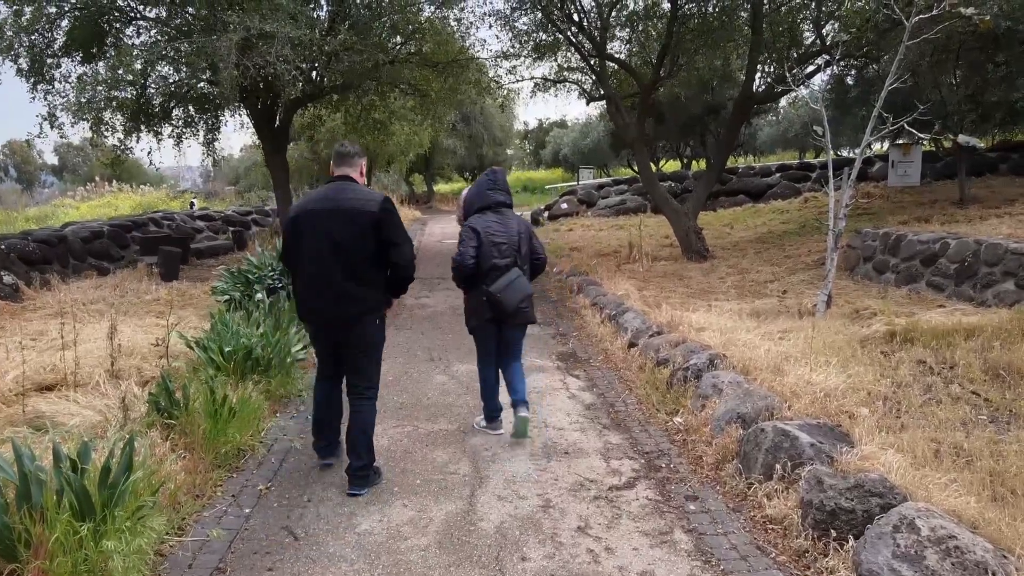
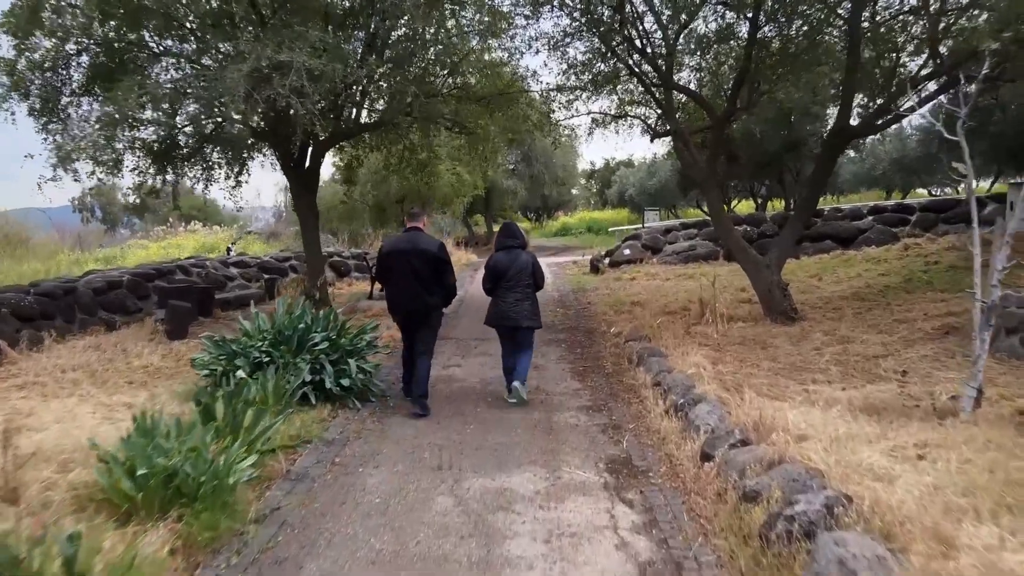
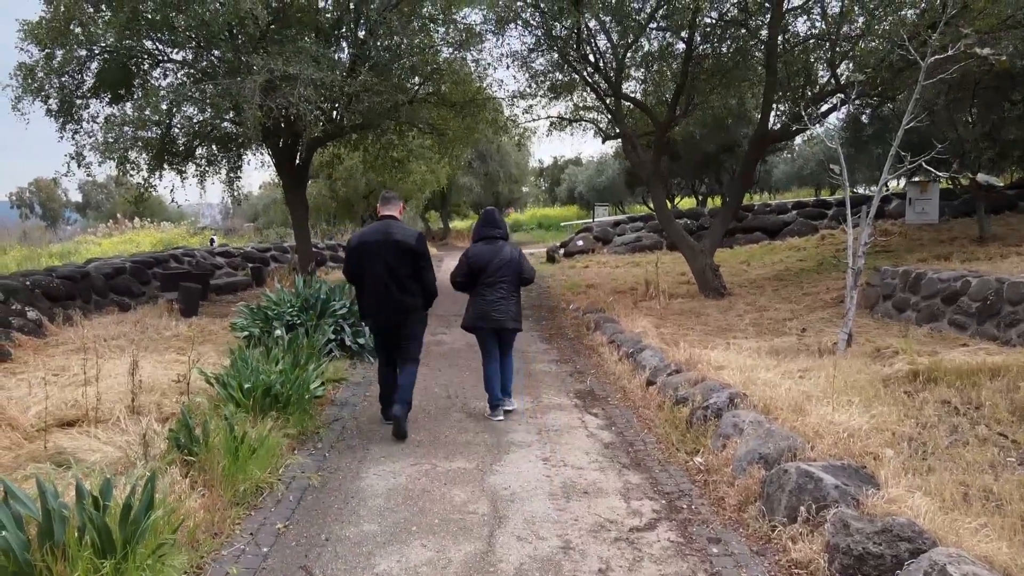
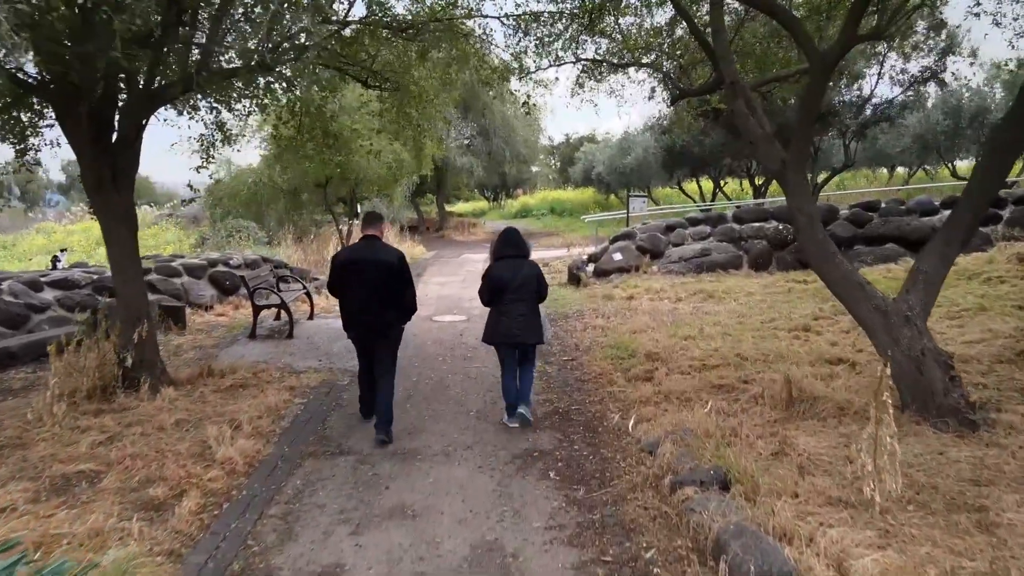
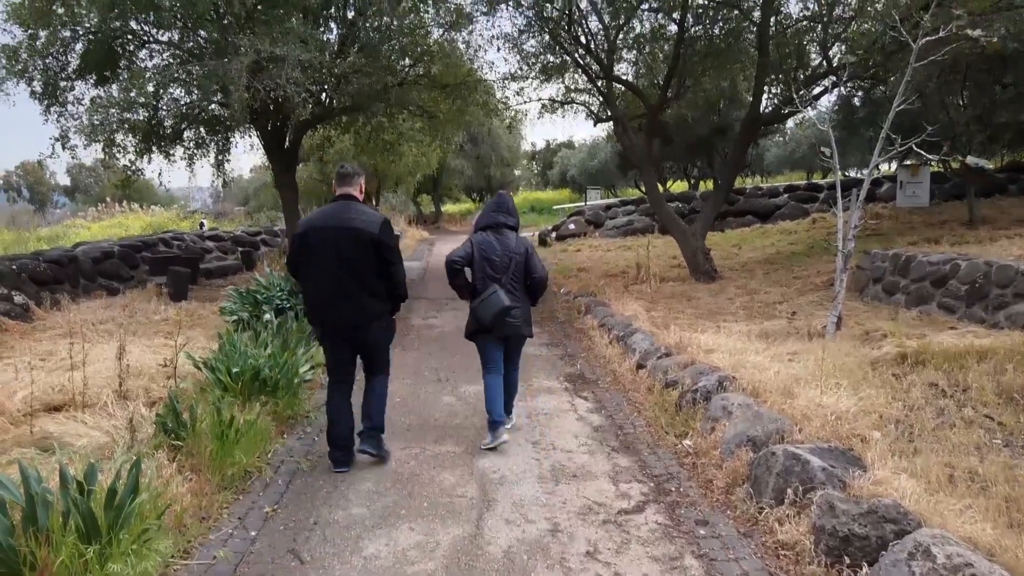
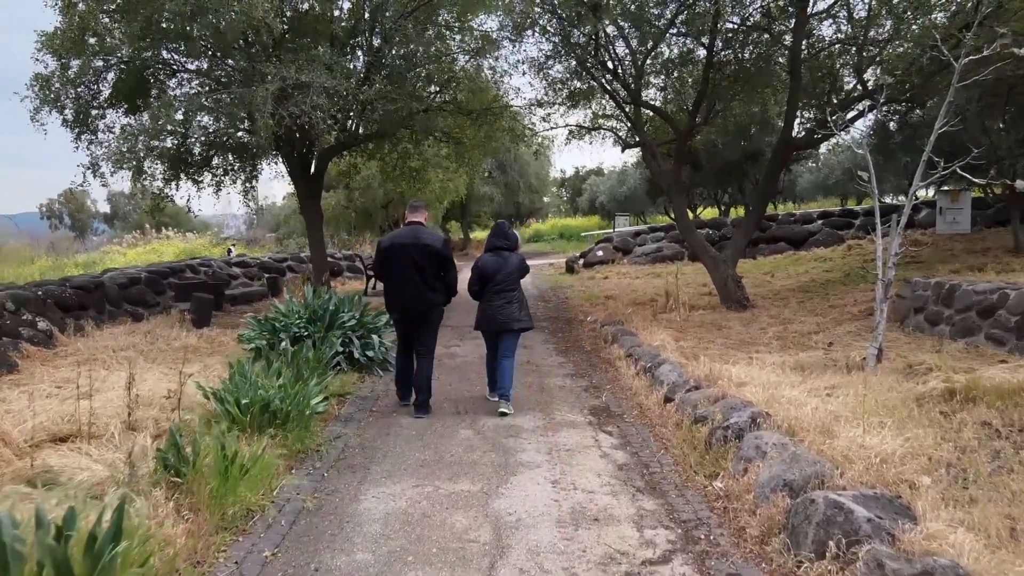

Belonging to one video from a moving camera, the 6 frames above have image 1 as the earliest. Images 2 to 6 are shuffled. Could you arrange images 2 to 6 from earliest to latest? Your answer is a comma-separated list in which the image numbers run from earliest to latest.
5, 3, 6, 2, 4
